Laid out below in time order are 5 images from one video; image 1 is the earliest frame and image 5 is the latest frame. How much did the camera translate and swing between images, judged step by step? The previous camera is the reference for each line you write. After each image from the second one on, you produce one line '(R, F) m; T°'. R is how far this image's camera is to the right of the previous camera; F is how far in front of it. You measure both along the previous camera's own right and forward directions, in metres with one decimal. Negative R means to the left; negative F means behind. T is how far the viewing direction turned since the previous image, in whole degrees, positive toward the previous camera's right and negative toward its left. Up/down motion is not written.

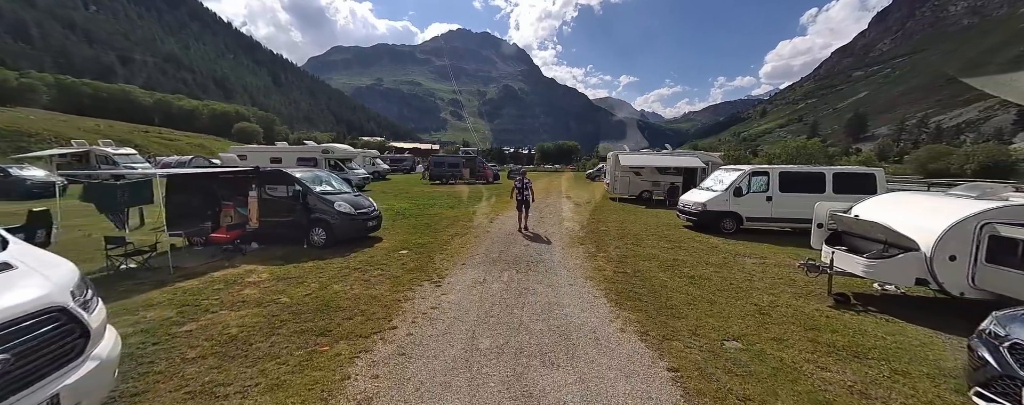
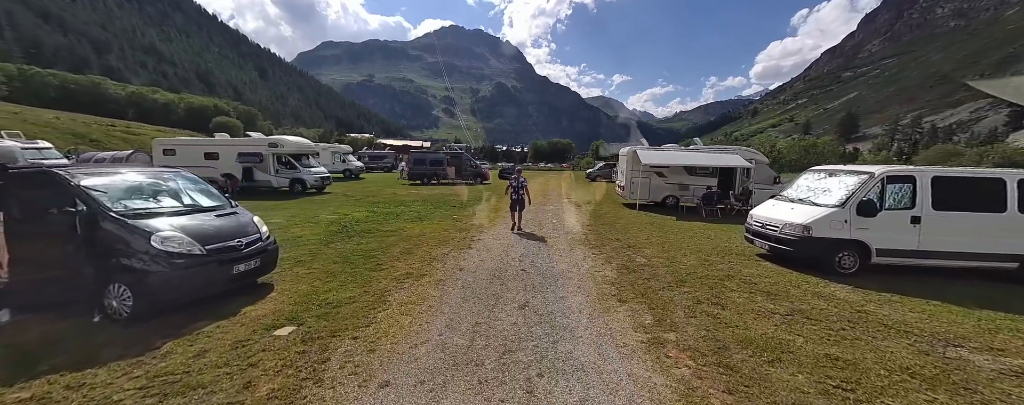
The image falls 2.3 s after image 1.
(+0.1, +3.8) m; +1°
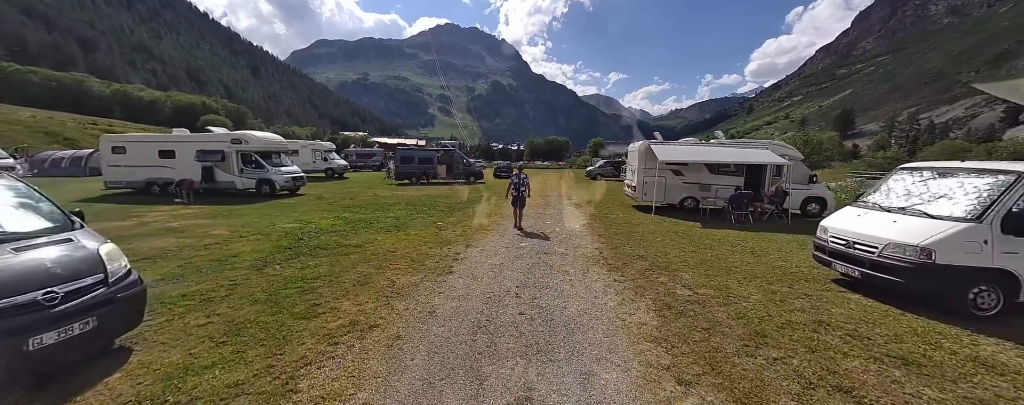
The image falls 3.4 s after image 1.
(+0.1, +1.9) m; +1°
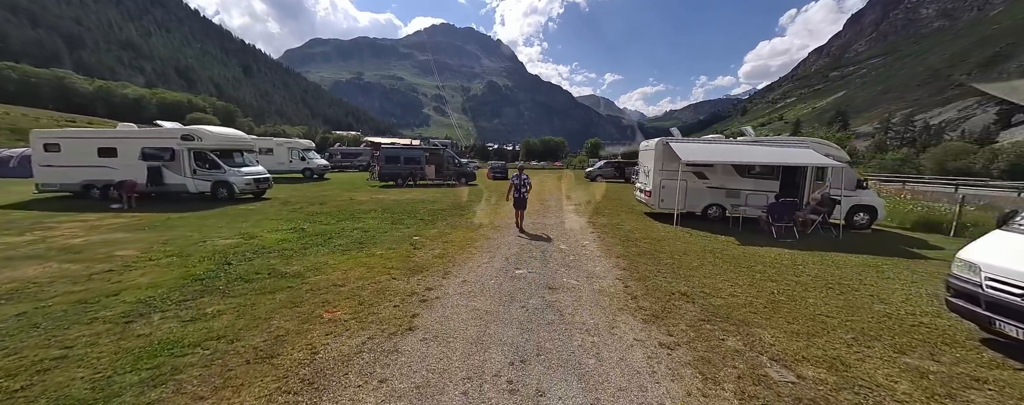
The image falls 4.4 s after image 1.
(+0.1, +1.9) m; +1°
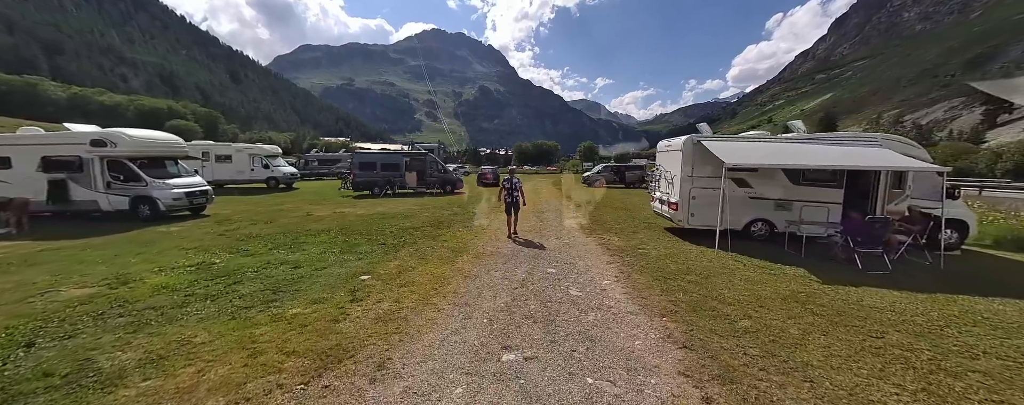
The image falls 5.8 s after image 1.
(+0.1, +2.4) m; +1°
